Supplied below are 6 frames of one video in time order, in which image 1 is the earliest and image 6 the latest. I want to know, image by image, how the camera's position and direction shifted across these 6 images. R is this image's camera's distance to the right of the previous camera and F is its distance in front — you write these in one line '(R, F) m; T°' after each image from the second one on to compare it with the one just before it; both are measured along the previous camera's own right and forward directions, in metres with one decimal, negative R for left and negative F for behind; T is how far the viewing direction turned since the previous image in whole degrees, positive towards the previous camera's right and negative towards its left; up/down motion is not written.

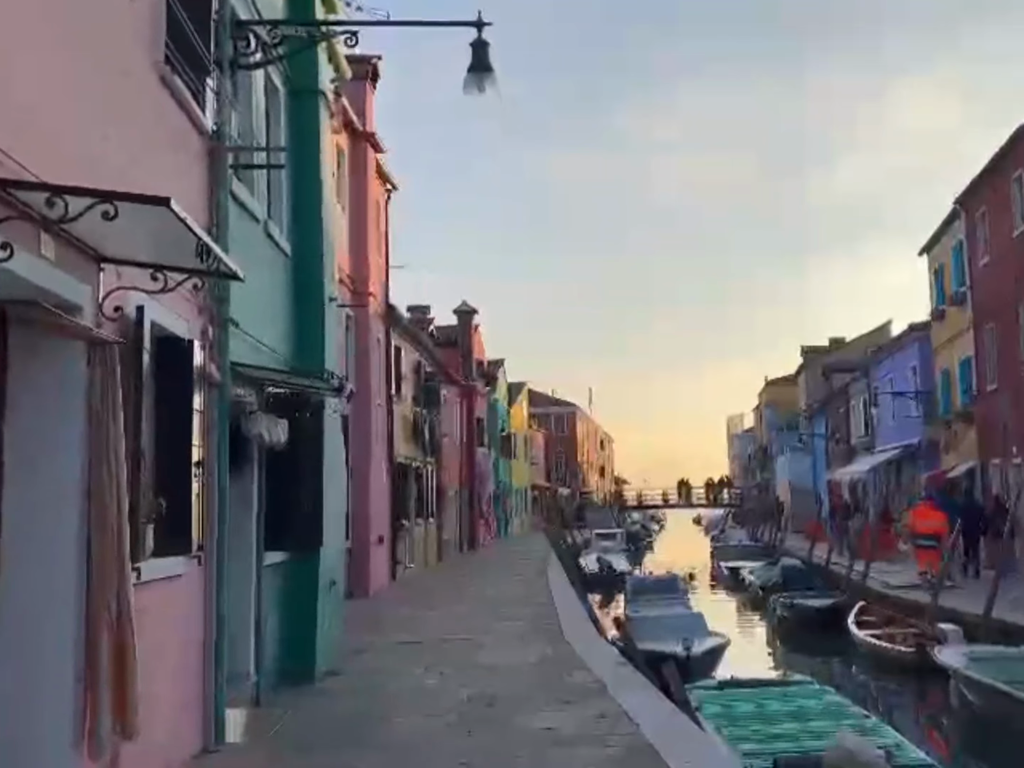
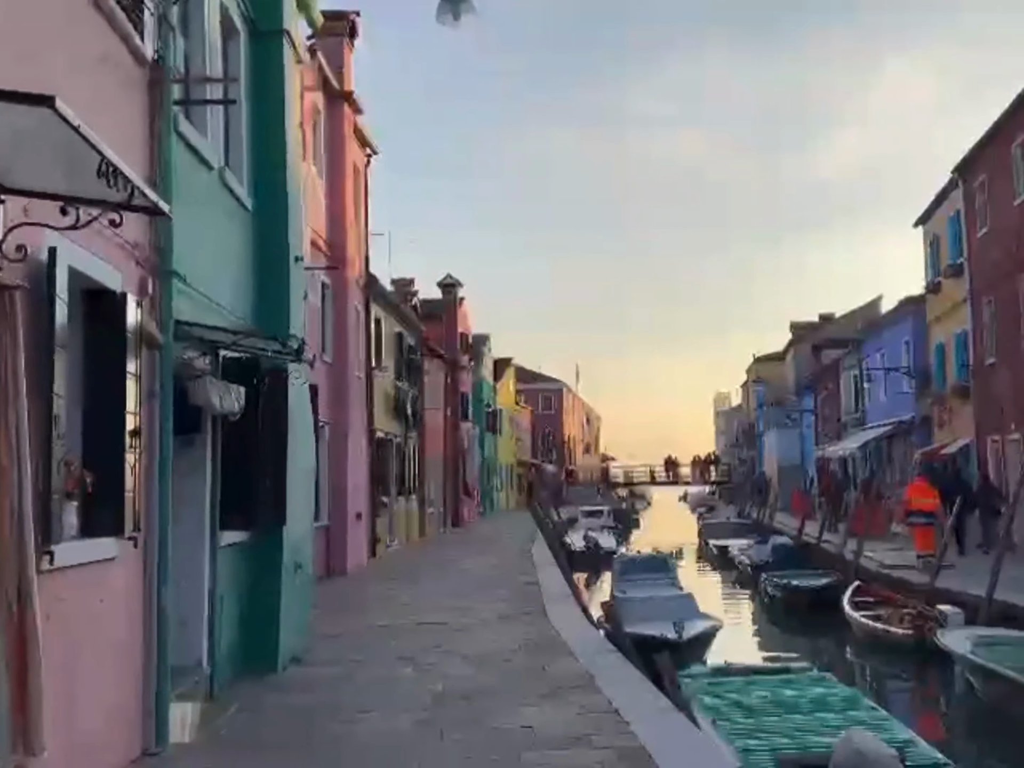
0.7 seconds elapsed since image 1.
(+0.1, +0.9) m; +1°
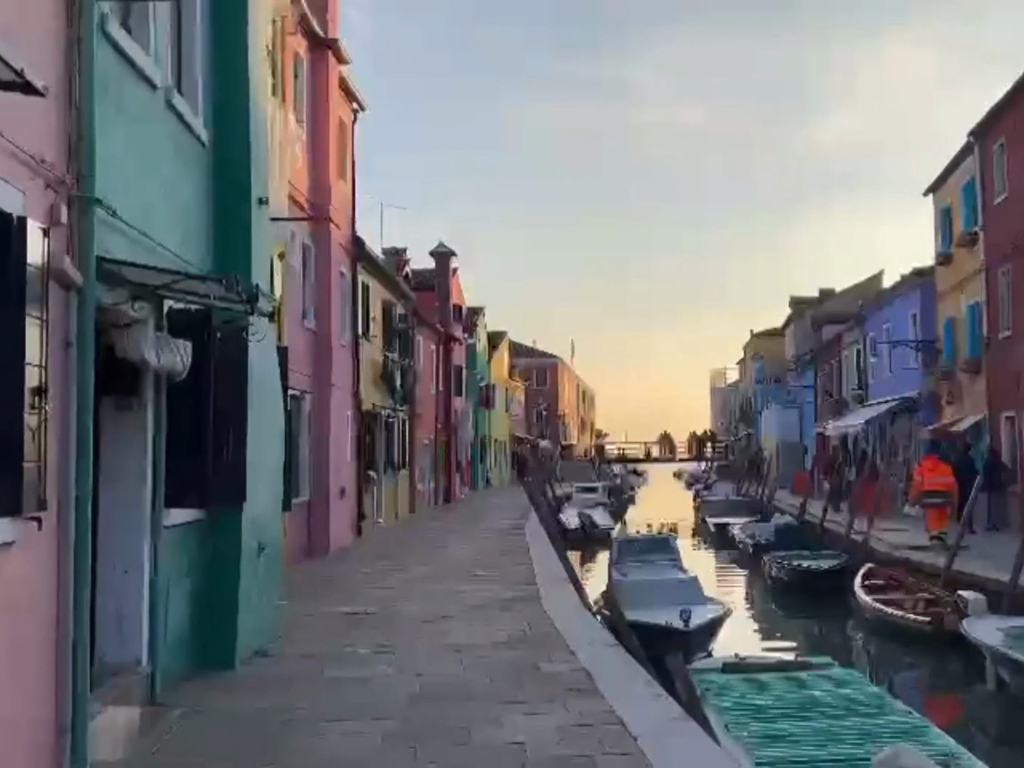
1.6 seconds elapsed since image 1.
(0.0, +1.3) m; 0°
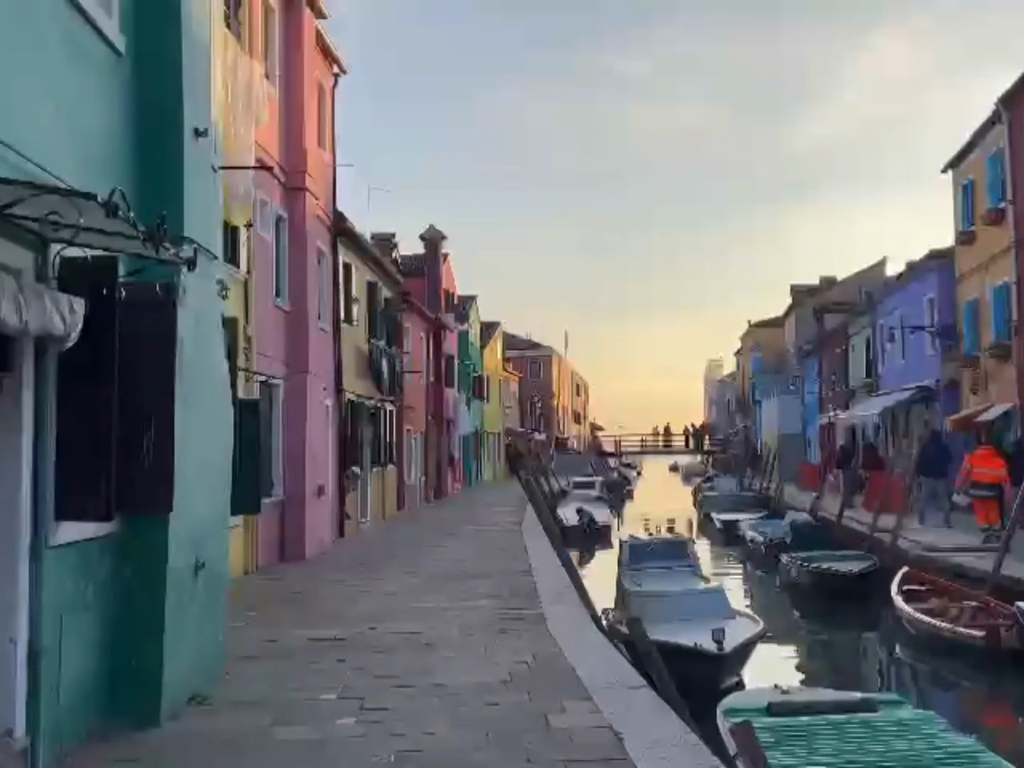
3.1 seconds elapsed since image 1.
(-0.1, +2.0) m; 0°
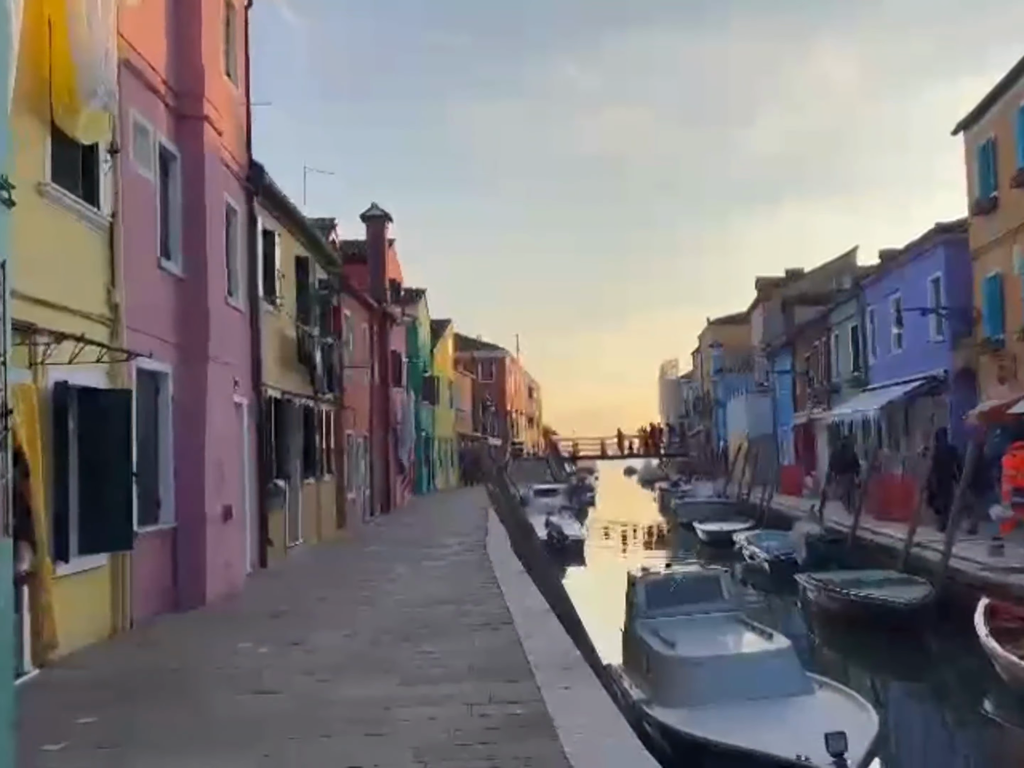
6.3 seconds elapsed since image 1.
(-0.2, +4.4) m; +3°
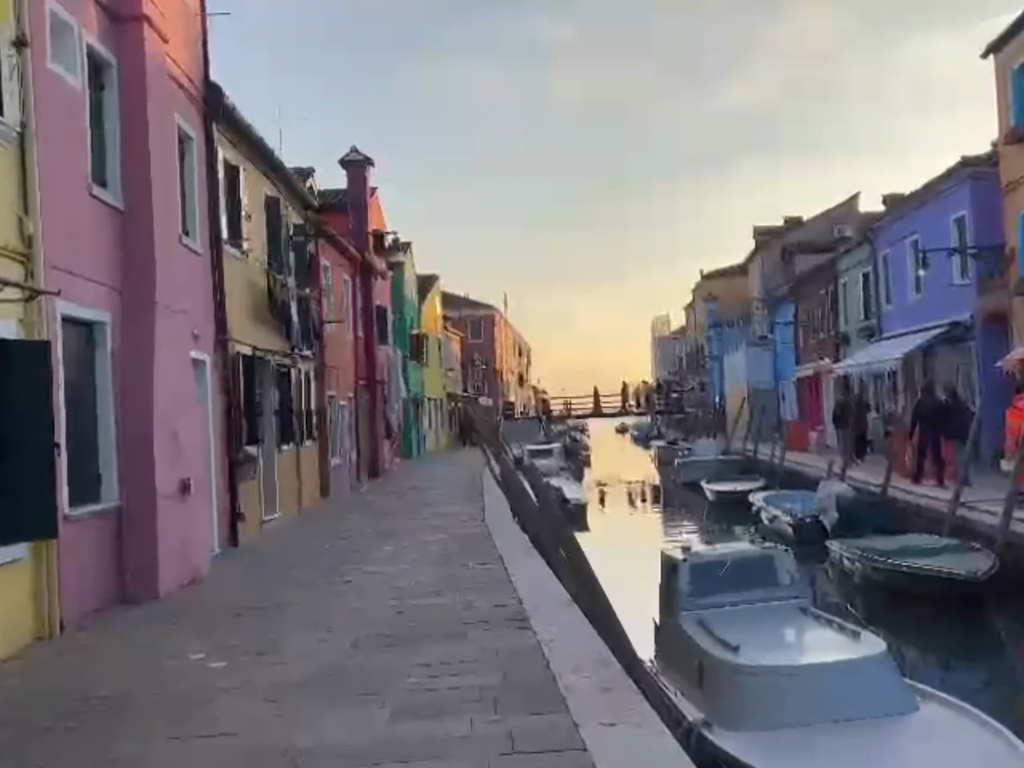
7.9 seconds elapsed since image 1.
(-0.2, +2.2) m; +1°
